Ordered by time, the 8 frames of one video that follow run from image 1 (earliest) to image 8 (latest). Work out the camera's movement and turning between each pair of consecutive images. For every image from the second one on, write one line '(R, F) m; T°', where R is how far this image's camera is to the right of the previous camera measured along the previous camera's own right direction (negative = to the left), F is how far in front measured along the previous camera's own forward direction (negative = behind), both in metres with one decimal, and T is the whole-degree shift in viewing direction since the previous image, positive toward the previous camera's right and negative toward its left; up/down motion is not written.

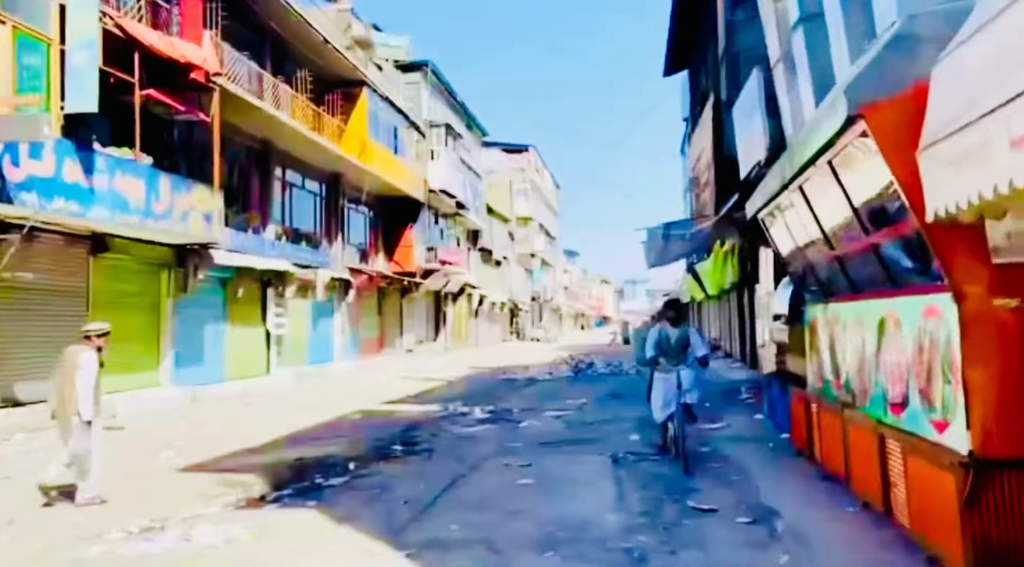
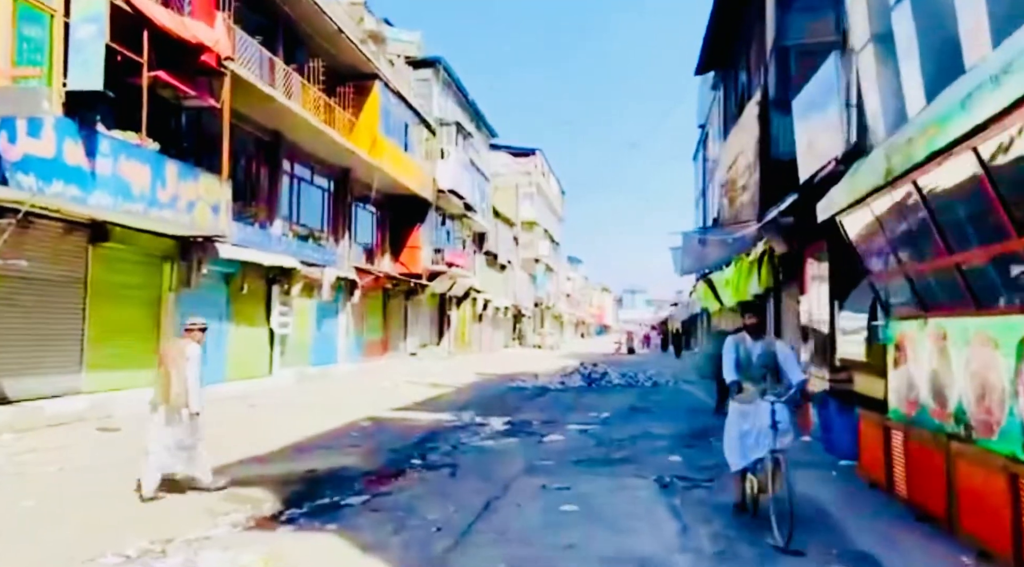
(-0.5, +0.9) m; 0°
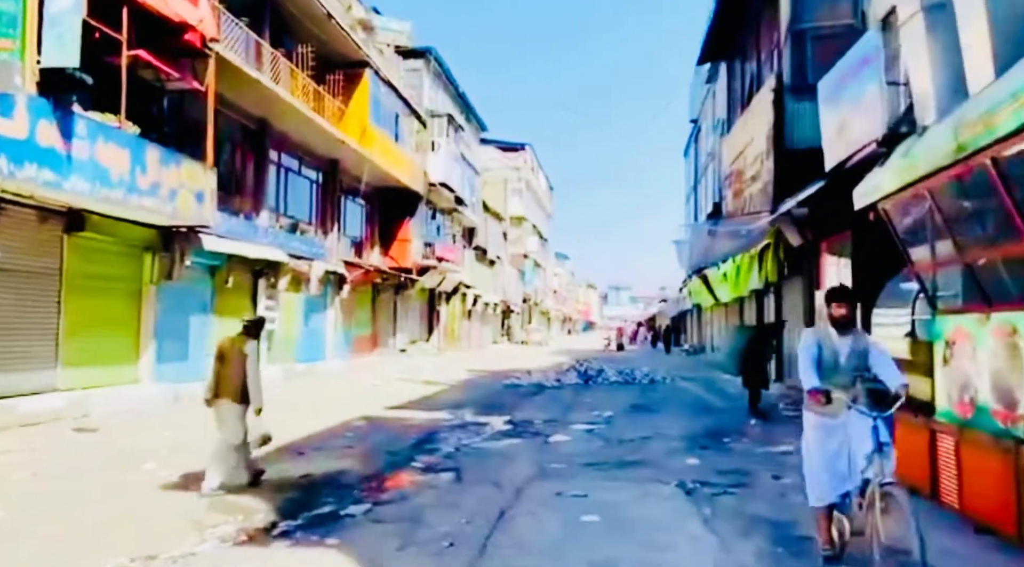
(-0.3, +0.7) m; +1°
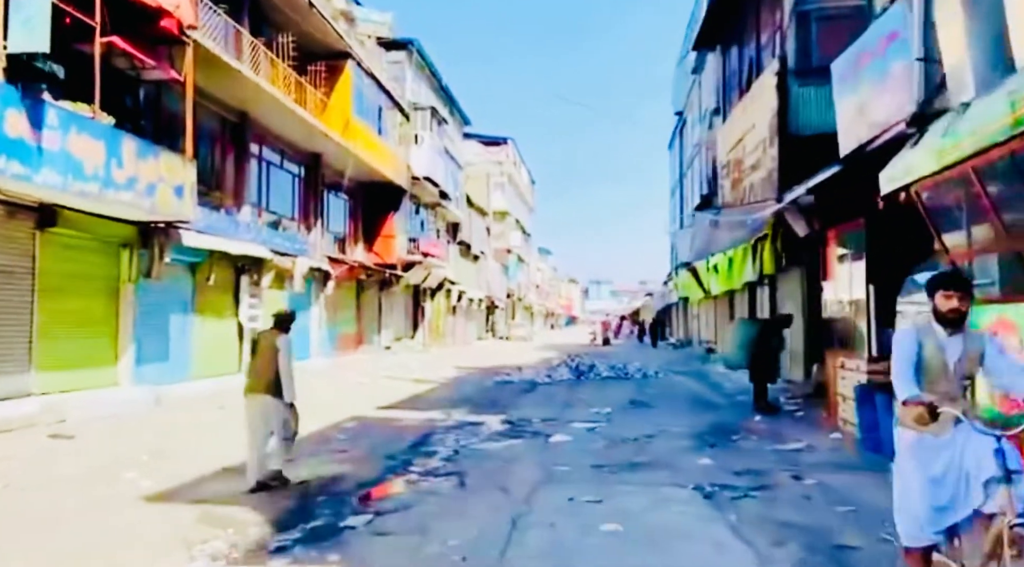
(-0.2, +0.5) m; +1°
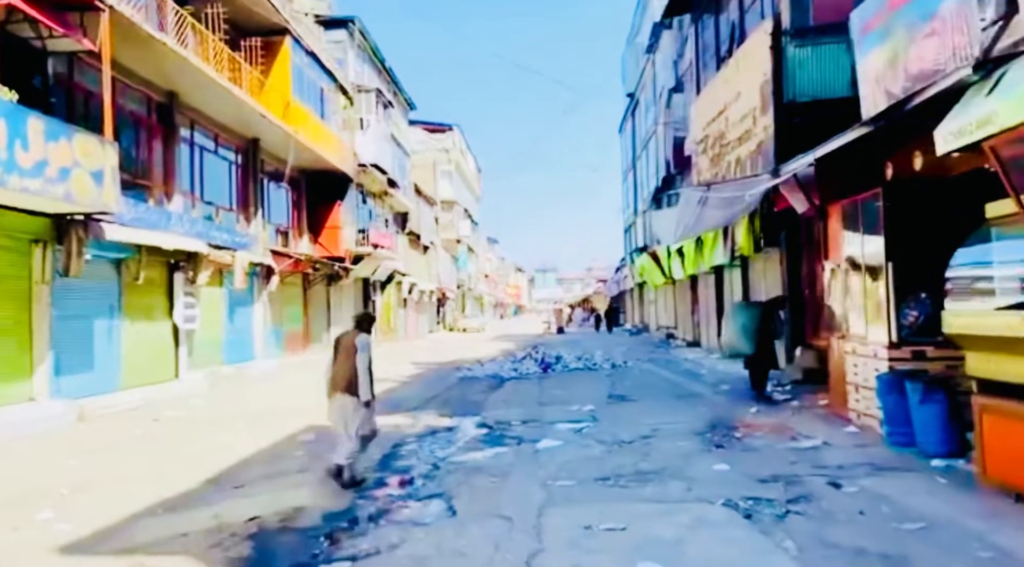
(-0.4, +1.3) m; +4°
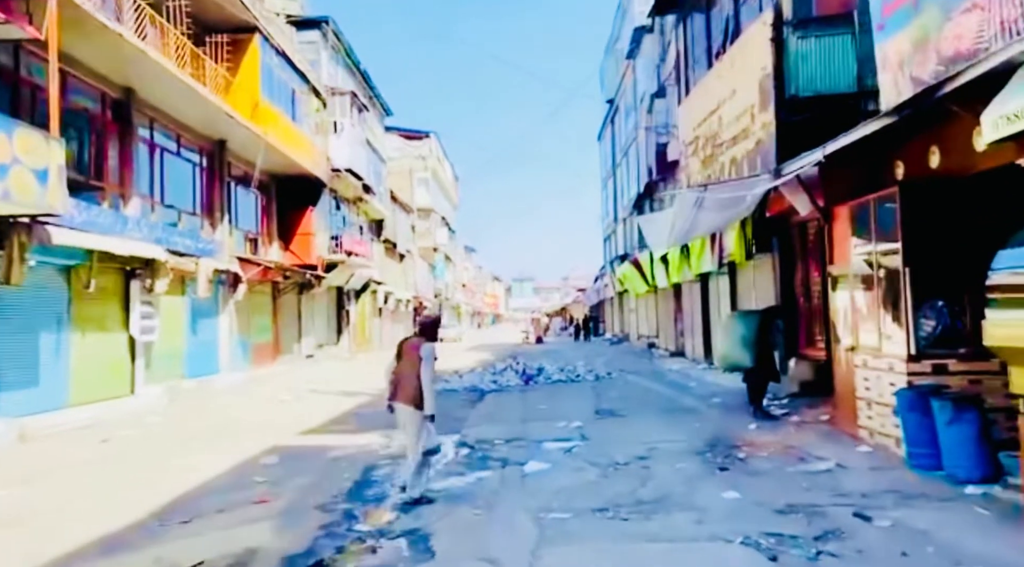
(-0.1, +0.9) m; +2°
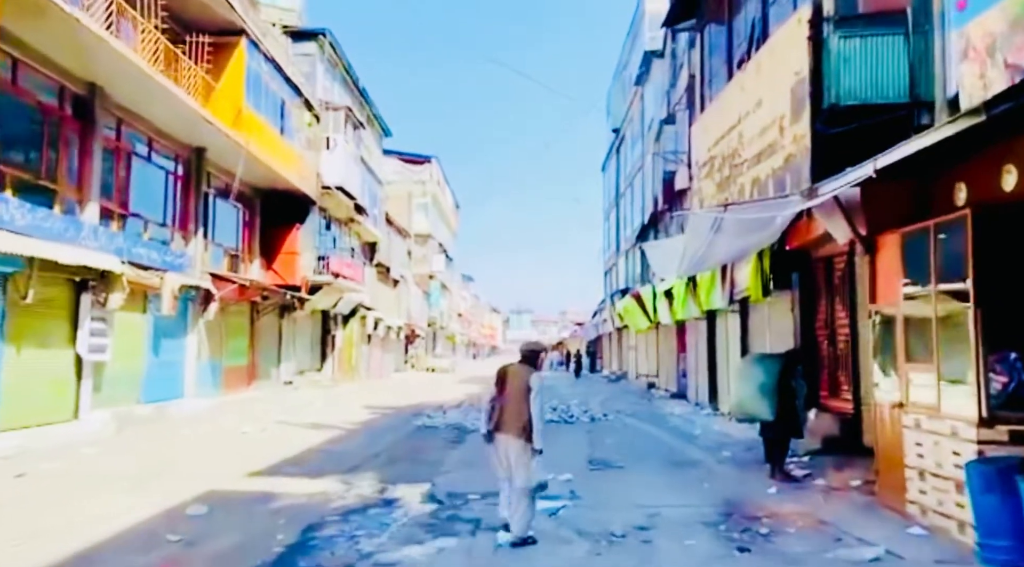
(+0.2, +1.6) m; 0°
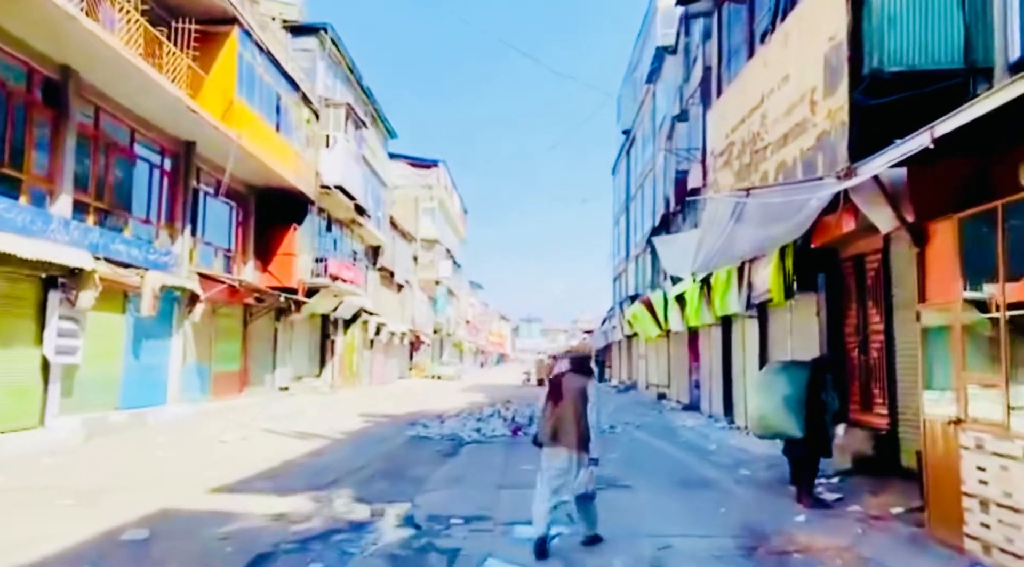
(+0.2, +1.2) m; -1°
